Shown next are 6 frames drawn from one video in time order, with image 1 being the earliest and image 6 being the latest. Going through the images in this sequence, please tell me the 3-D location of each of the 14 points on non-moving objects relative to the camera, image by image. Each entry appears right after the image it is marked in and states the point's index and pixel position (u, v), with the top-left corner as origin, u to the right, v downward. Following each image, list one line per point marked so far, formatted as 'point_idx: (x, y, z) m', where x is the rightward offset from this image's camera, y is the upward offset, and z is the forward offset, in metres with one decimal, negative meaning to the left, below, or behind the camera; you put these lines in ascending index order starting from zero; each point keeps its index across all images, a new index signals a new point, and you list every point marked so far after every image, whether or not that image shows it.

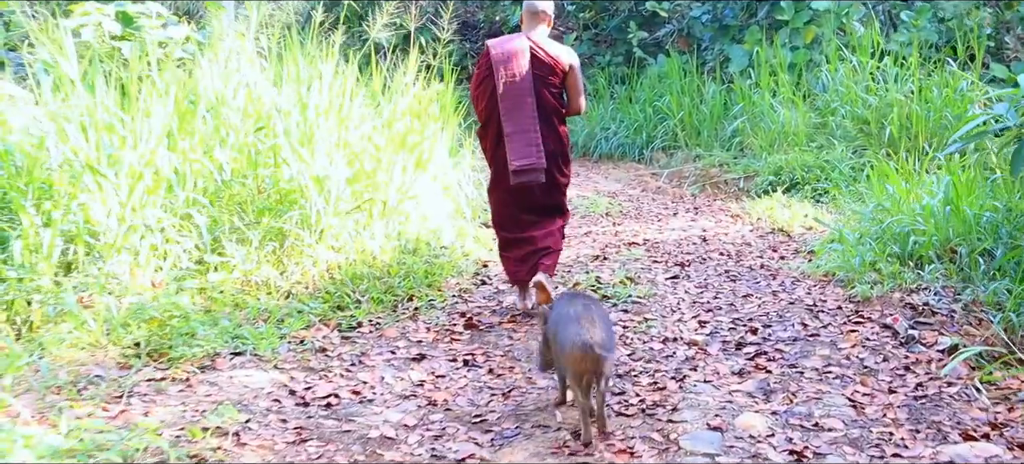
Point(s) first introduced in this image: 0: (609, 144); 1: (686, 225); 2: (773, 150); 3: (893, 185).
0: (+0.8, +0.7, +10.0) m
1: (+0.9, 0.0, +6.2) m
2: (+1.8, +0.6, +8.5) m
3: (+1.7, +0.2, +5.6) m
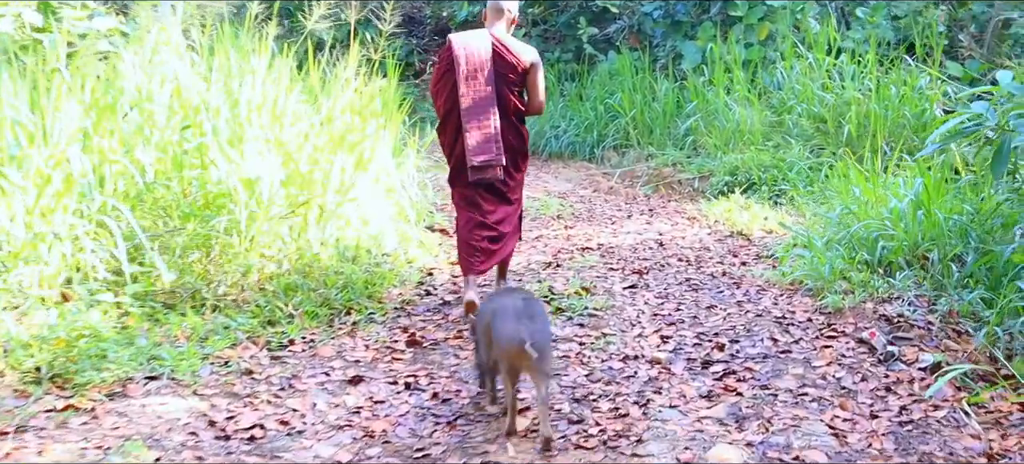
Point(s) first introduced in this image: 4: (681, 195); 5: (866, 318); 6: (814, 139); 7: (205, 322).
0: (+0.4, +0.7, +9.7) m
1: (+0.6, 0.0, +6.0) m
2: (+1.4, +0.6, +8.3) m
3: (+1.5, +0.2, +5.4) m
4: (+1.1, +0.2, +8.0) m
5: (+1.1, -0.3, +3.7) m
6: (+1.9, +0.6, +7.9) m
7: (-0.9, -0.3, +3.6) m
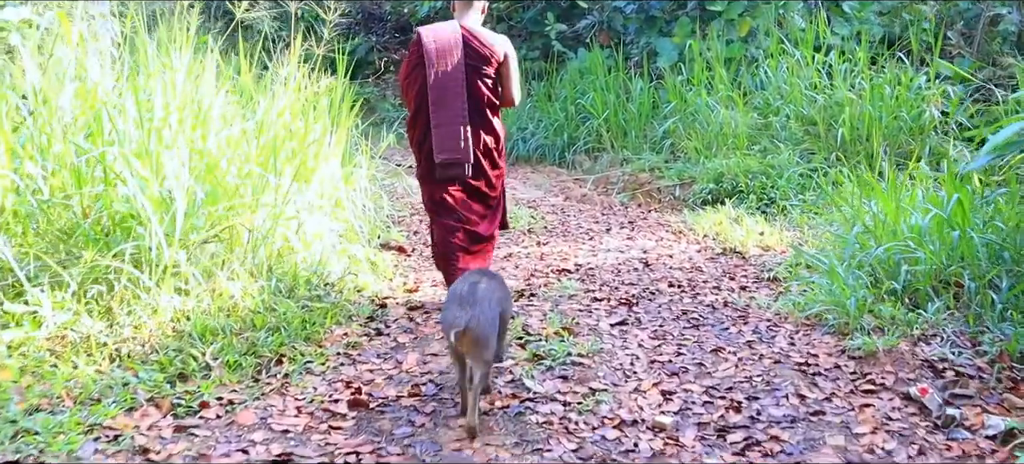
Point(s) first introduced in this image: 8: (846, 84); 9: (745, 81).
0: (+0.1, +0.6, +9.0) m
1: (+0.5, -0.1, +5.3) m
2: (+1.2, +0.5, +7.6) m
3: (+1.4, +0.1, +4.8) m
4: (+0.9, +0.2, +7.3) m
5: (+1.0, -0.3, +3.1) m
6: (+1.7, +0.5, +7.3) m
7: (-1.0, -0.3, +2.9) m
8: (+2.0, +0.9, +7.4) m
9: (+1.5, +1.0, +8.2) m
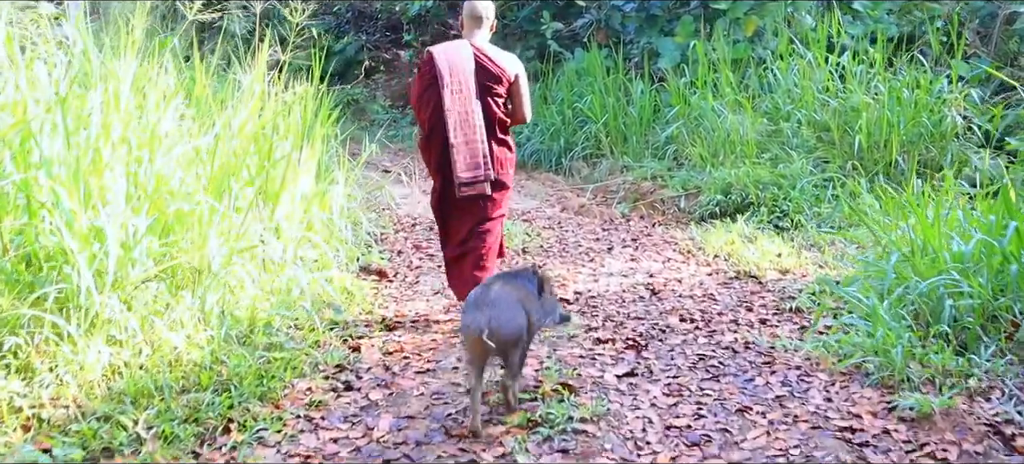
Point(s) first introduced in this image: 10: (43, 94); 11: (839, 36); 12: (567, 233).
0: (+0.1, +0.6, +8.5) m
1: (+0.5, -0.1, +4.8) m
2: (+1.2, +0.4, +7.2) m
3: (+1.3, 0.0, +4.3) m
4: (+0.8, +0.1, +6.9) m
5: (+1.0, -0.4, +2.6) m
6: (+1.7, +0.5, +6.9) m
7: (-1.0, -0.4, +2.4) m
8: (+2.0, +0.8, +6.9) m
9: (+1.5, +0.9, +7.7) m
10: (-1.2, +0.4, +3.2) m
11: (+2.0, +1.2, +7.6) m
12: (+0.3, 0.0, +5.9) m
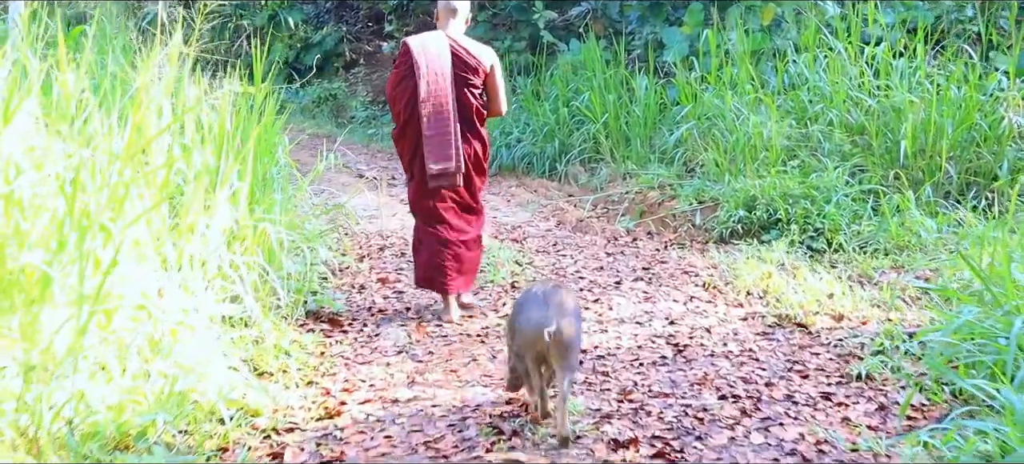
0: (0.0, +0.5, +7.6) m
1: (+0.4, -0.2, +3.9) m
2: (+1.1, +0.3, +6.2) m
3: (+1.3, -0.1, +3.3) m
4: (+0.8, 0.0, +5.9) m
5: (+0.9, -0.5, +1.7) m
6: (+1.6, +0.4, +5.9) m
7: (-1.0, -0.6, +1.5) m
8: (+1.9, +0.7, +6.0) m
9: (+1.4, +0.8, +6.7) m
10: (-1.3, +0.2, +2.3) m
11: (+1.9, +1.1, +6.7) m
12: (+0.2, -0.1, +5.0) m
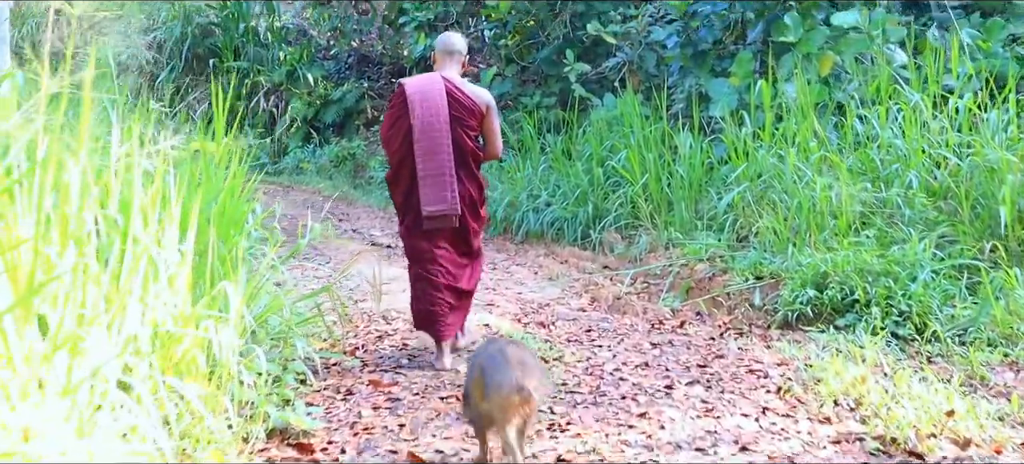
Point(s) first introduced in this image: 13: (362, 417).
0: (+0.2, +0.1, +6.7) m
1: (+0.5, -0.5, +3.0) m
2: (+1.2, 0.0, +5.3) m
3: (+1.3, -0.3, +2.4) m
4: (+0.9, -0.3, +5.0) m
5: (+0.9, -0.7, +0.8) m
6: (+1.7, 0.0, +5.0) m
7: (-1.0, -0.7, +0.6) m
8: (+2.0, +0.4, +5.1) m
9: (+1.6, +0.5, +5.9) m
10: (-1.2, +0.1, +1.5) m
11: (+2.1, +0.7, +5.8) m
12: (+0.3, -0.4, +4.1) m
13: (-0.4, -0.5, +3.2) m
